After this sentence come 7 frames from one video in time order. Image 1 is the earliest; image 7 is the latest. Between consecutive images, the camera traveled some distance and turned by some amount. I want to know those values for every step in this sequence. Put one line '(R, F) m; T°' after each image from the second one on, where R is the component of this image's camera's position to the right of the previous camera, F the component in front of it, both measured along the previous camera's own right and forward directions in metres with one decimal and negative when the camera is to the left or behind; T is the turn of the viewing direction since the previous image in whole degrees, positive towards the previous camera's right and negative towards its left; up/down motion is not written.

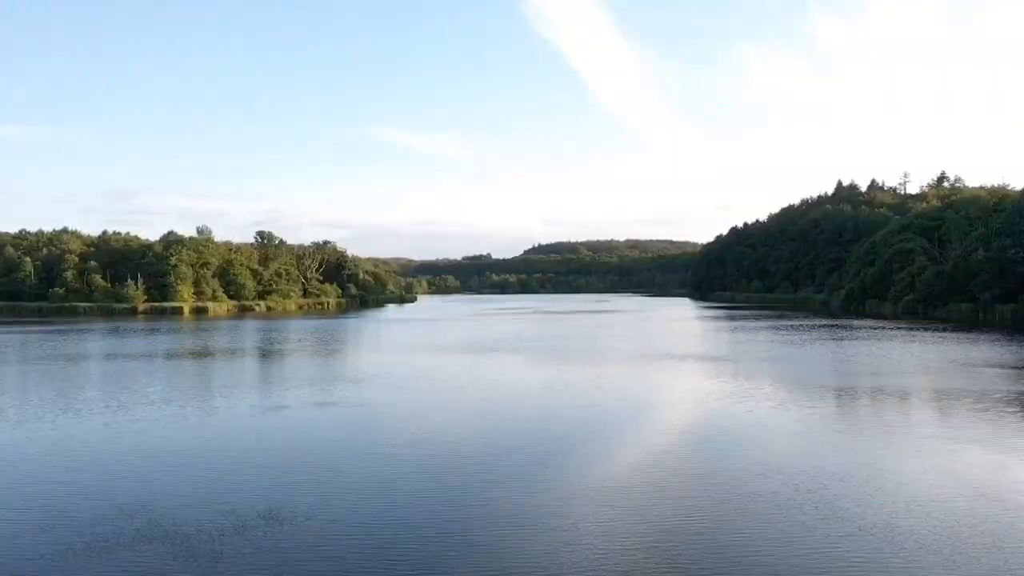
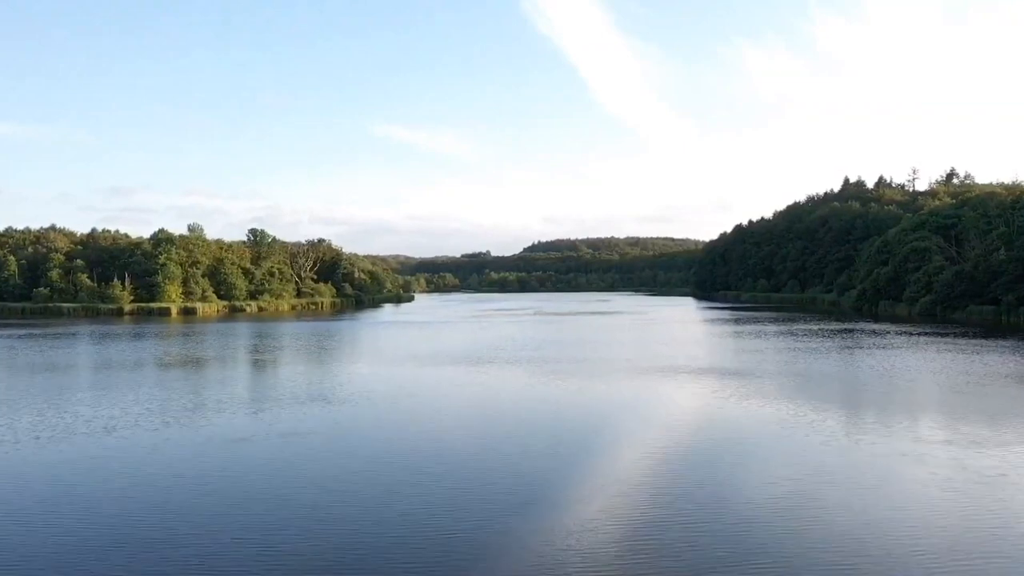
(0.0, +1.9) m; 0°
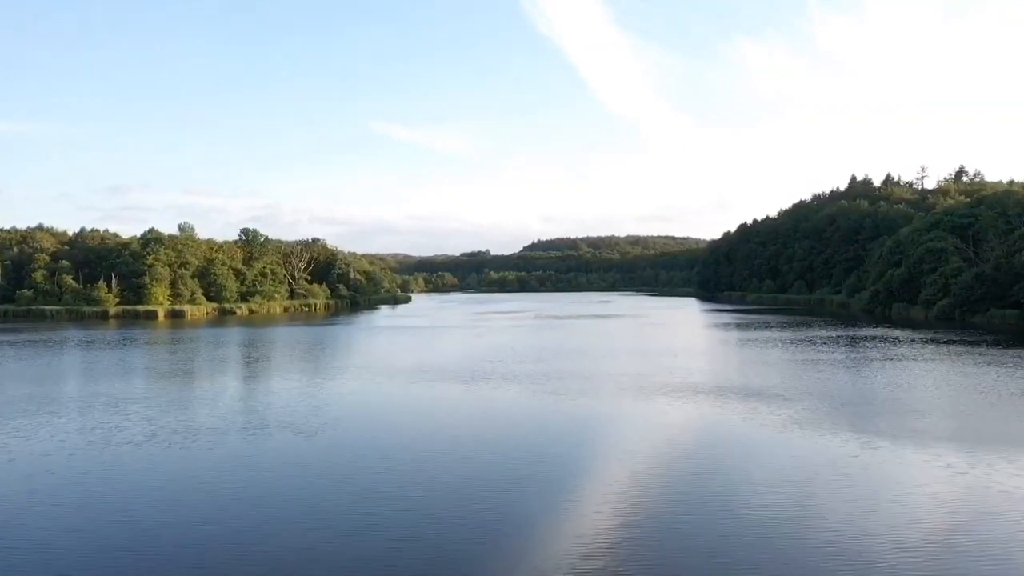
(0.0, +1.9) m; 0°
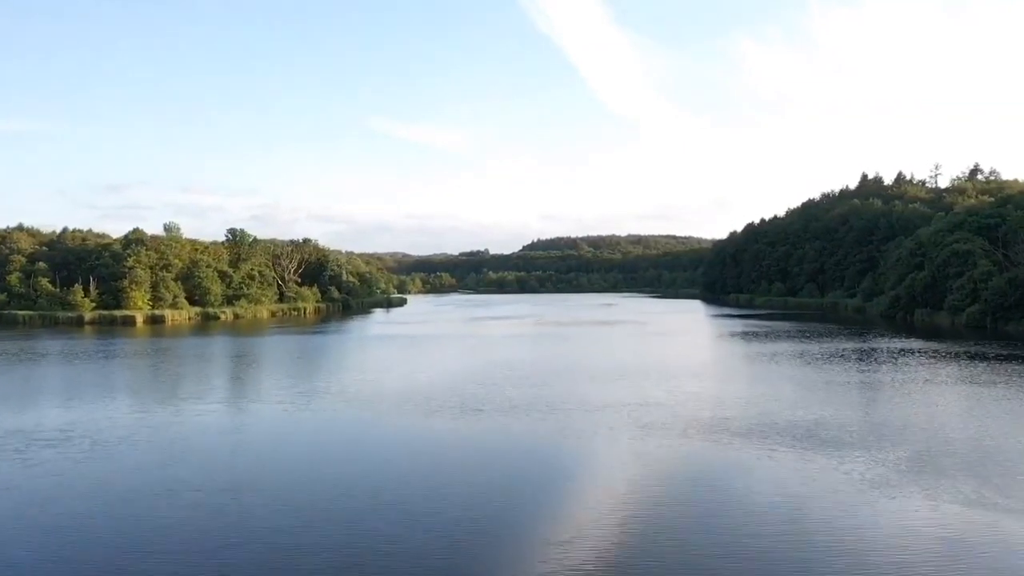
(0.0, +2.8) m; 0°
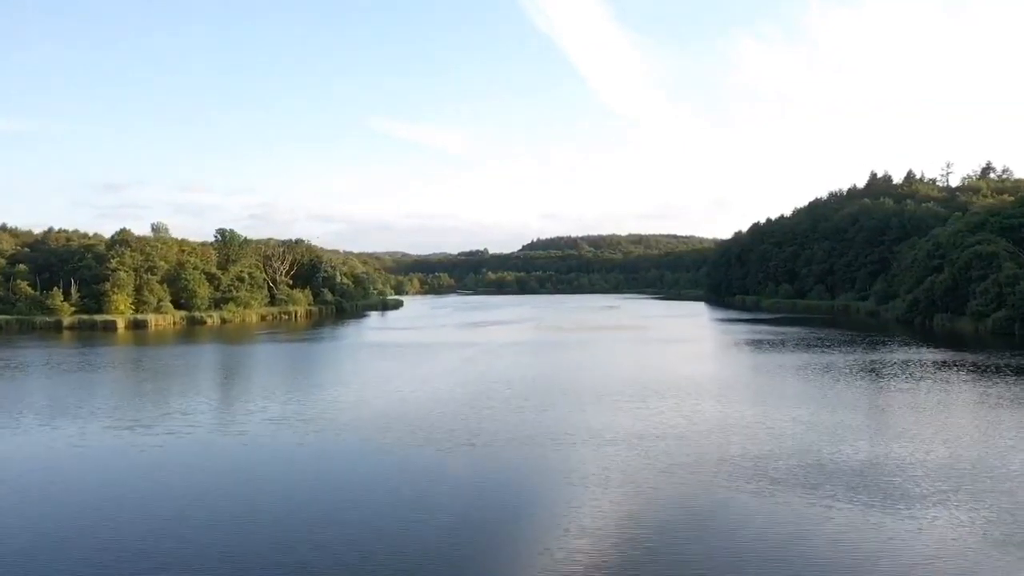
(0.0, +2.2) m; 0°
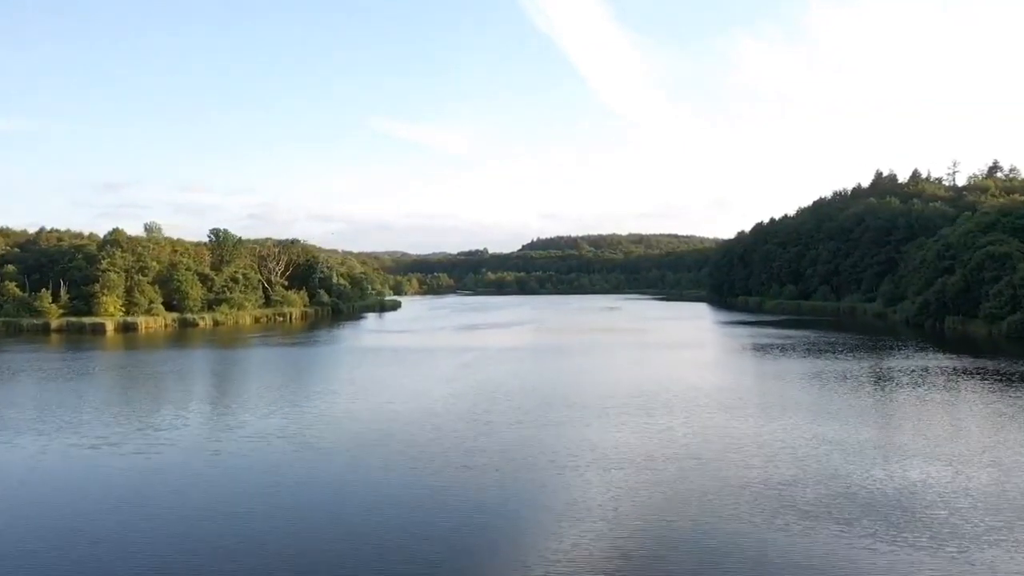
(0.0, +1.2) m; 0°
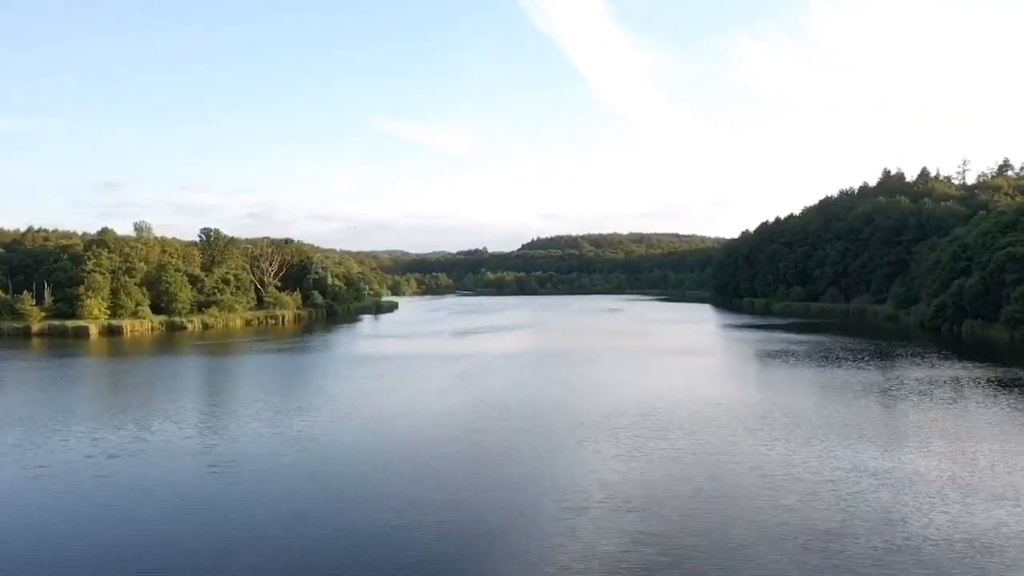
(0.0, +1.7) m; 0°
